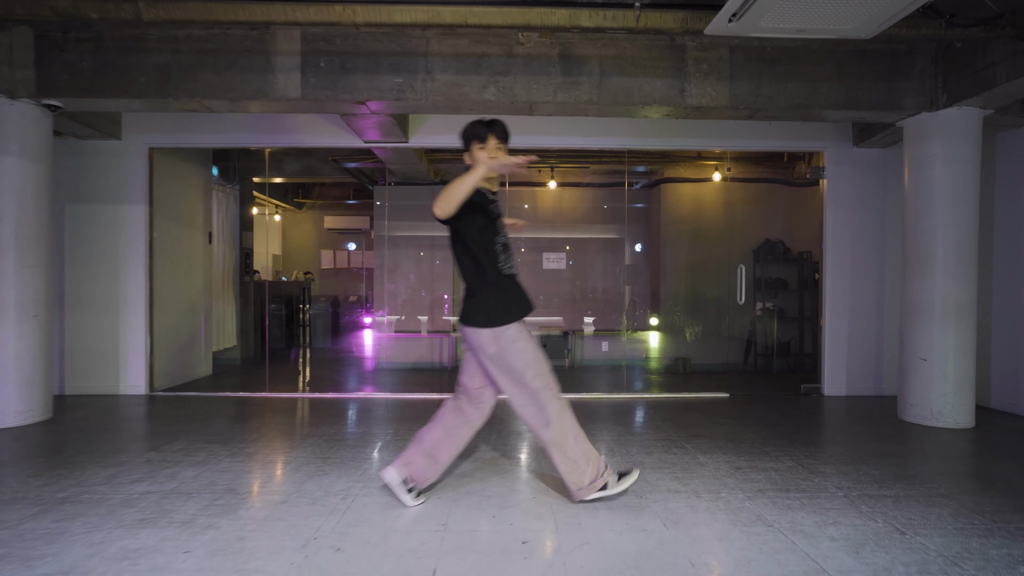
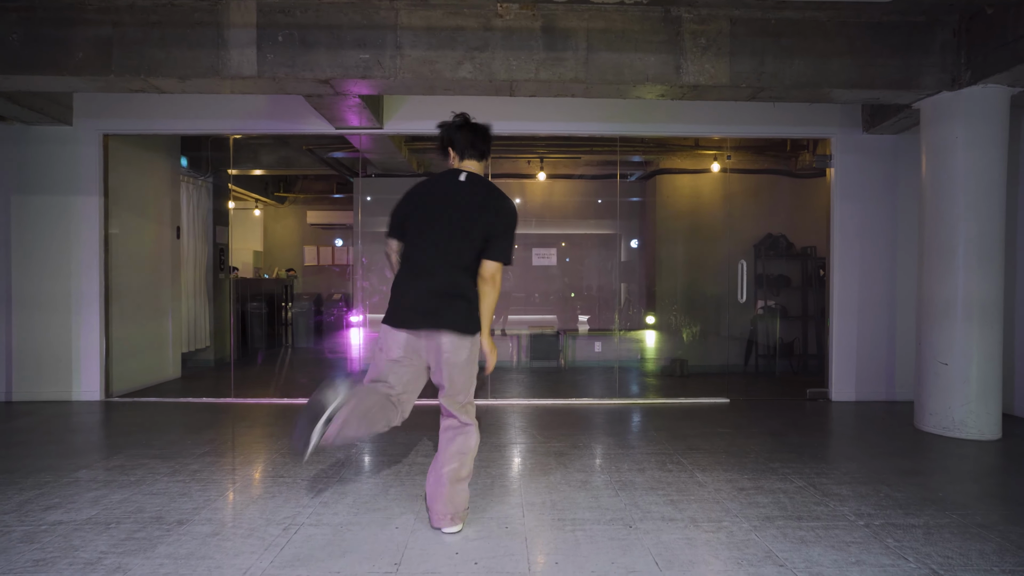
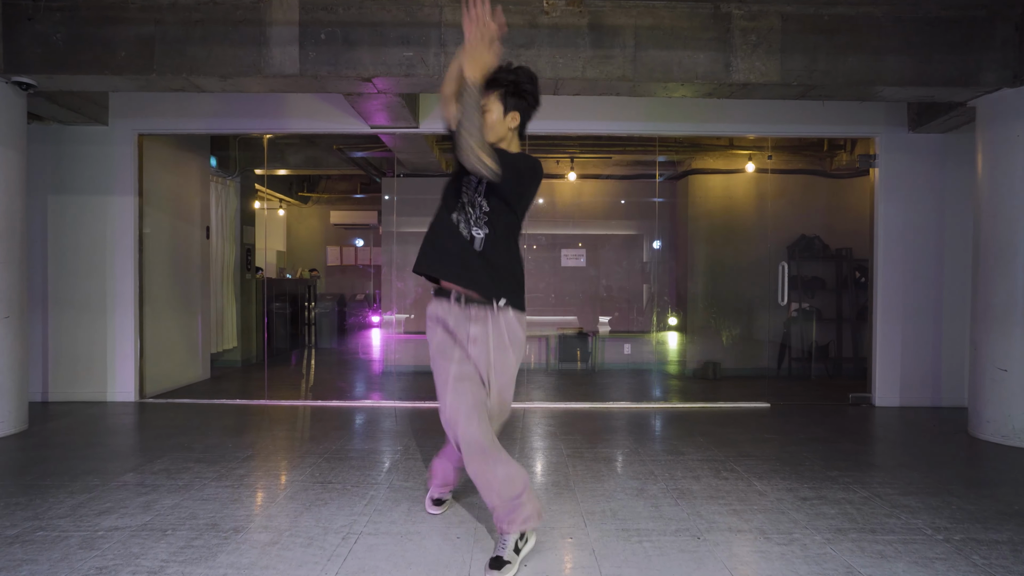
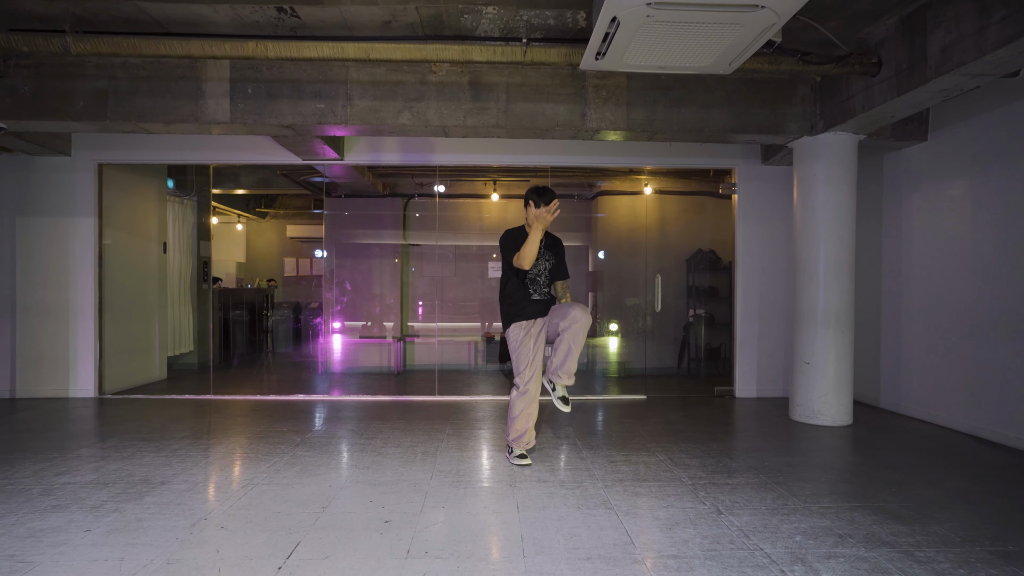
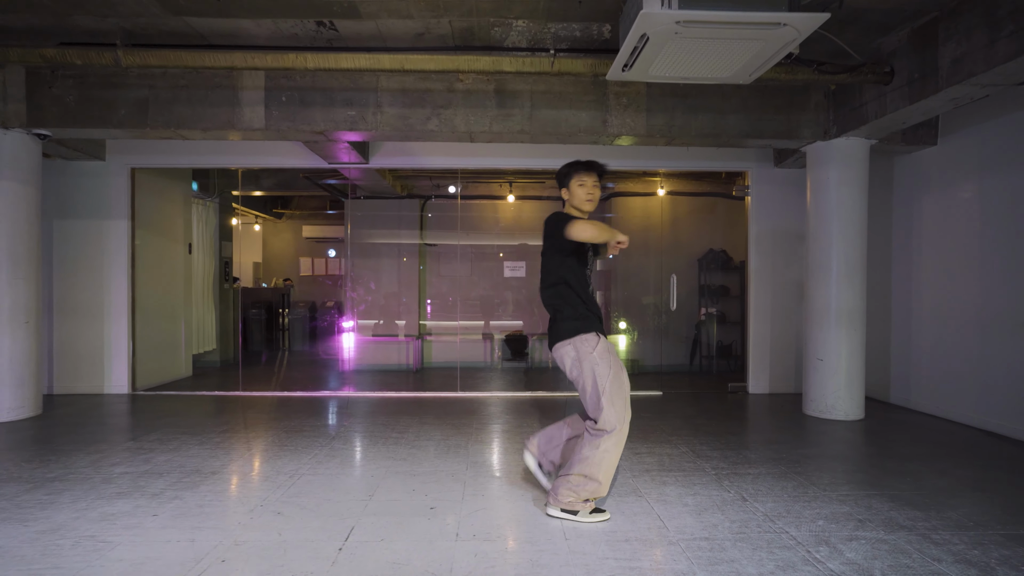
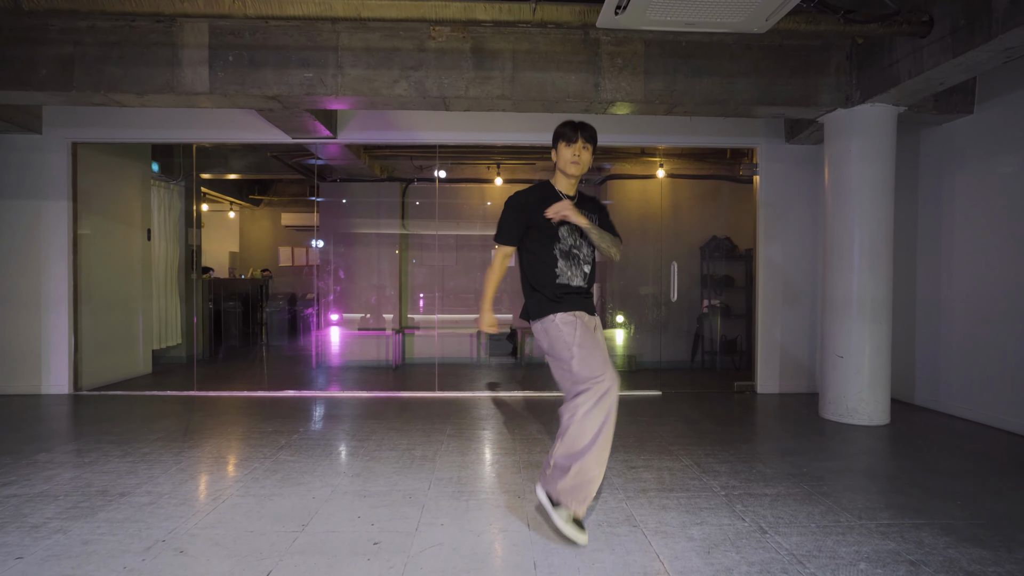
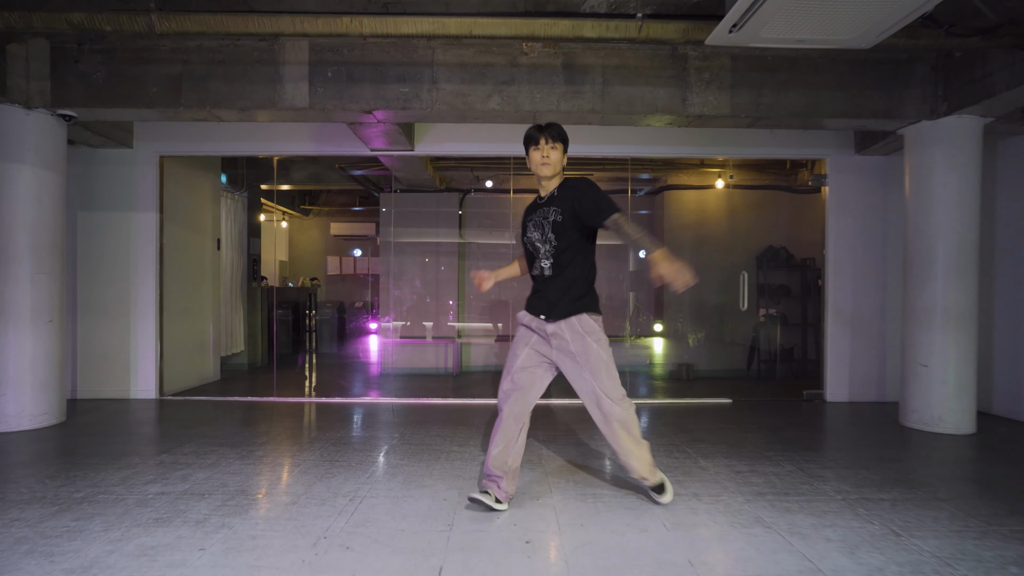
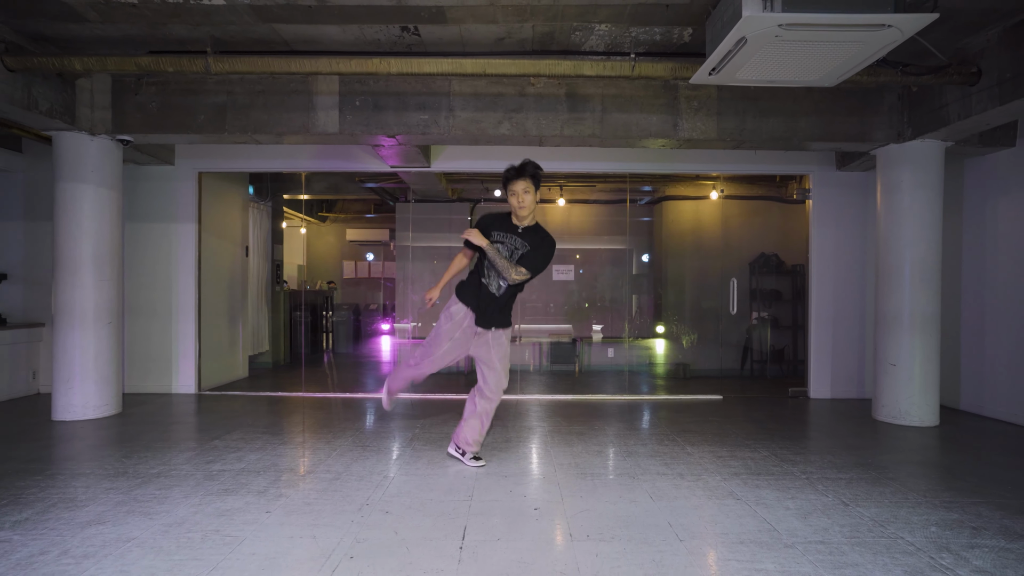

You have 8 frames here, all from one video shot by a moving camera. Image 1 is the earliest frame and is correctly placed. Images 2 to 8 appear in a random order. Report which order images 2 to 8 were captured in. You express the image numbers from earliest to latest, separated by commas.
2, 8, 3, 7, 5, 6, 4
